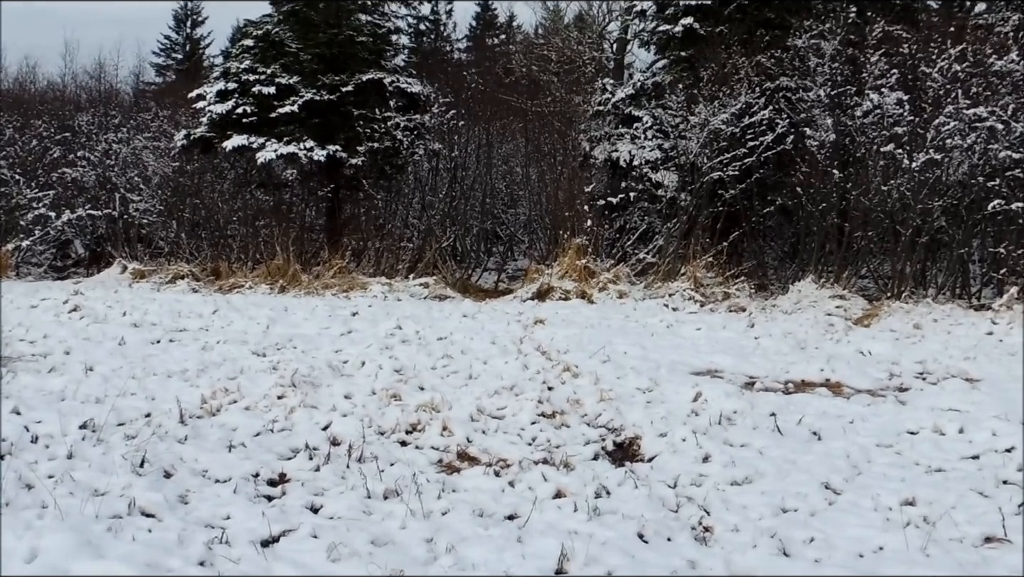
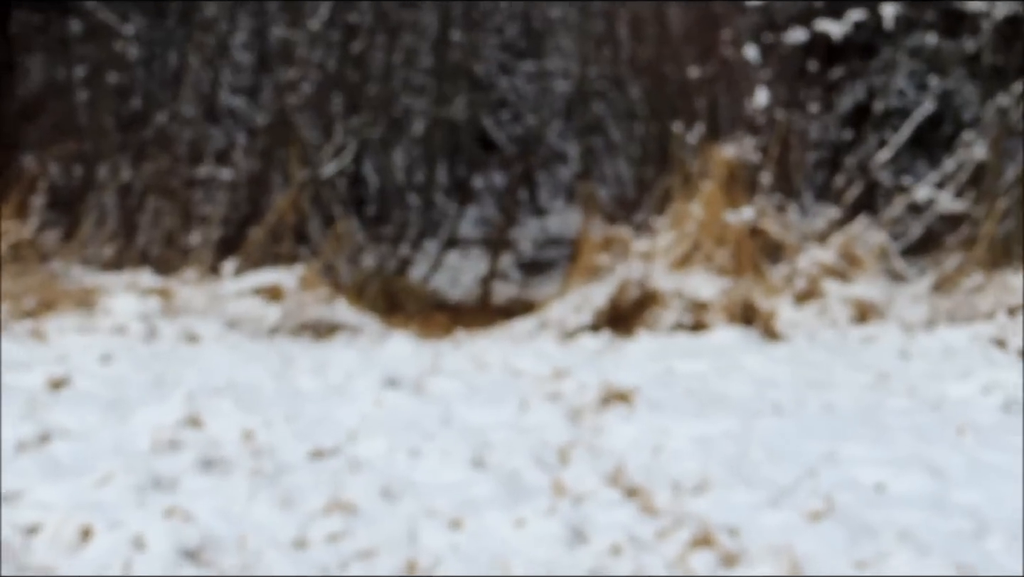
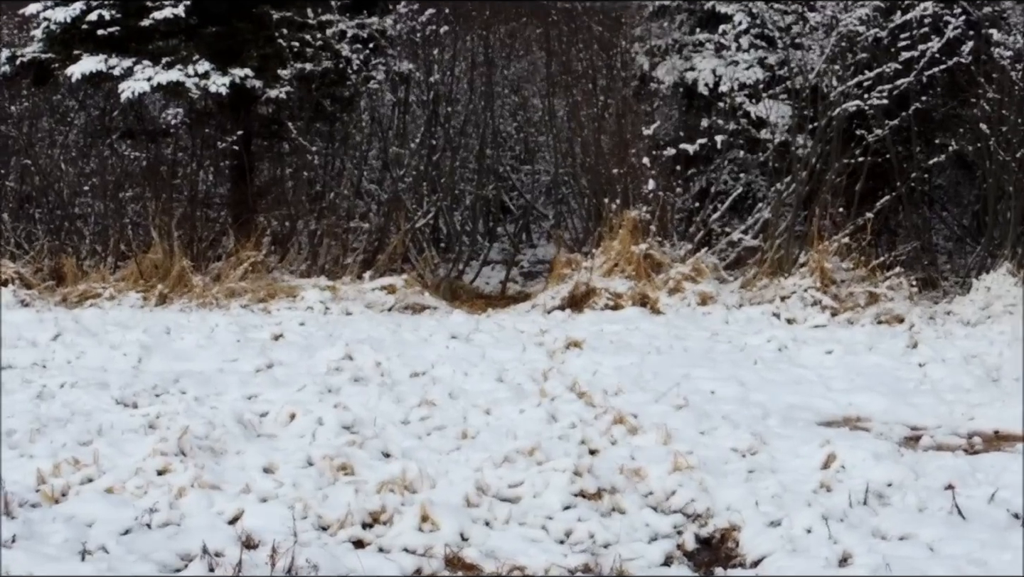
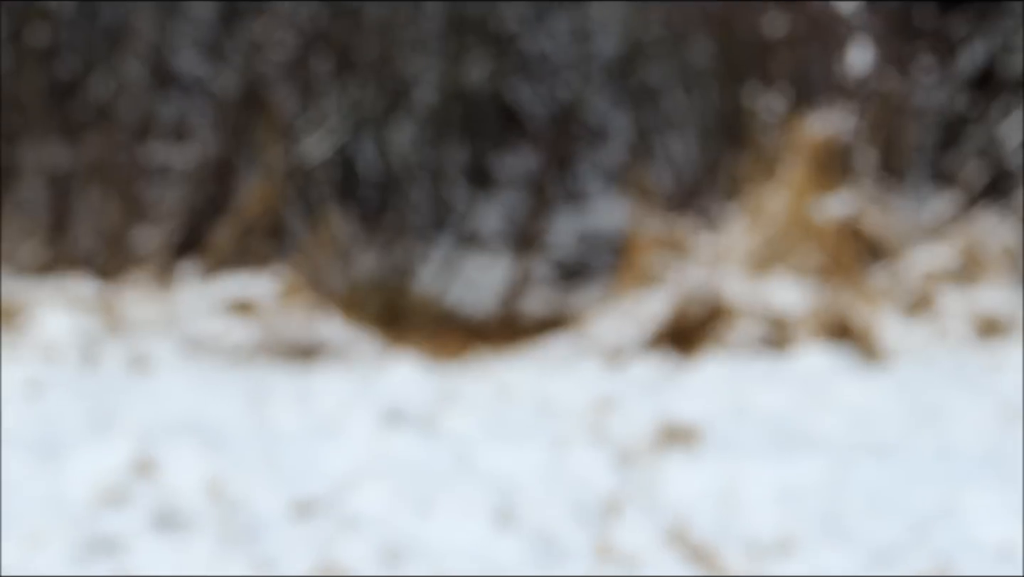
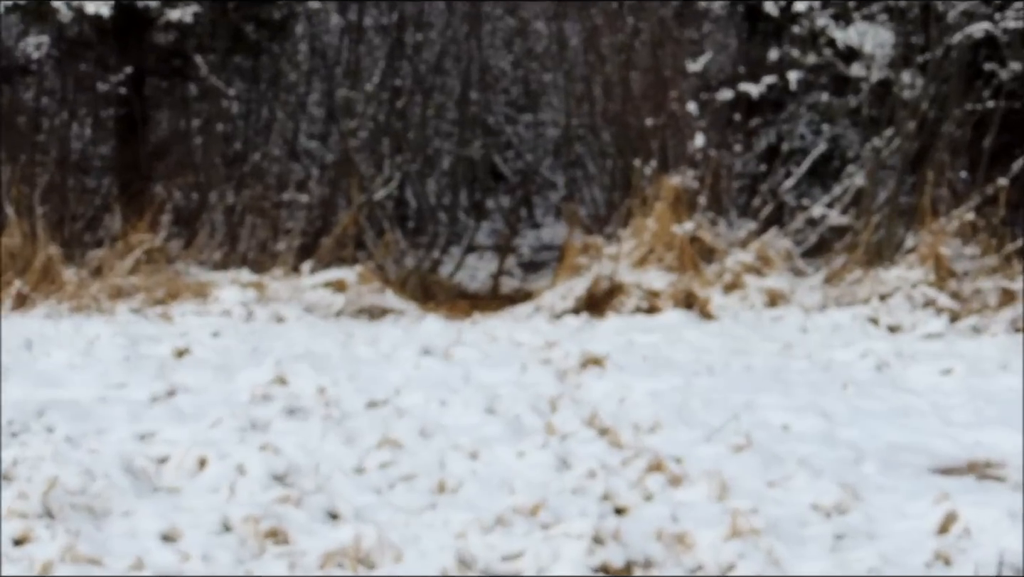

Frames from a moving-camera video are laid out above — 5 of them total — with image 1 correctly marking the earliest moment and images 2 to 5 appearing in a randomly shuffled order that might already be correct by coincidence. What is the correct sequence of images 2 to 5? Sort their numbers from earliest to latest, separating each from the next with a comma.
3, 5, 2, 4
